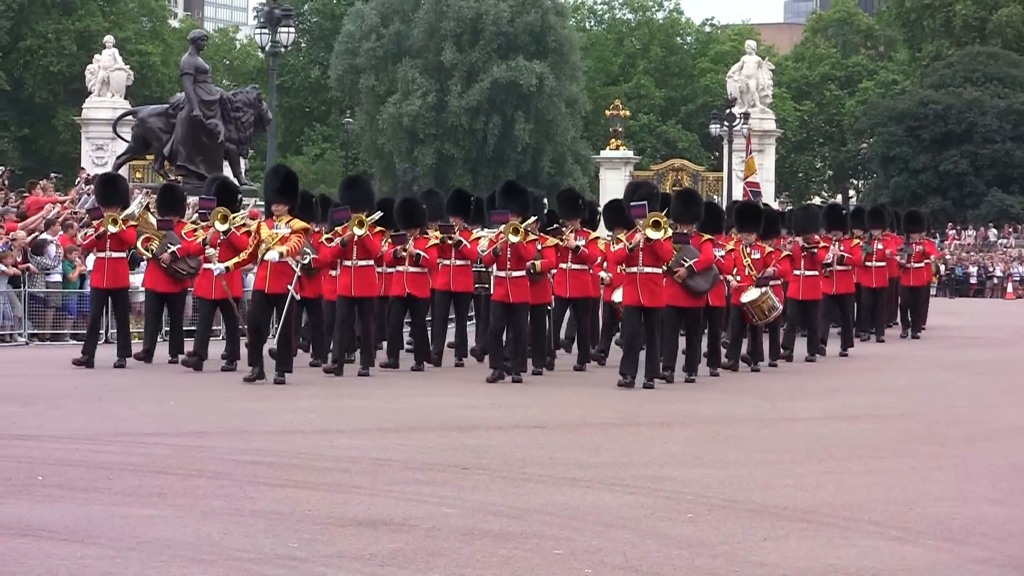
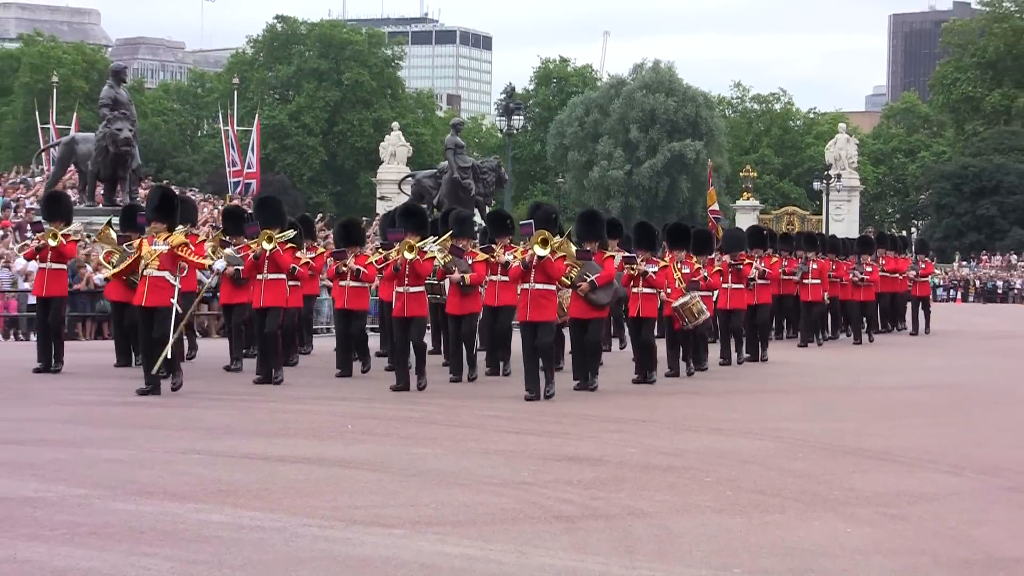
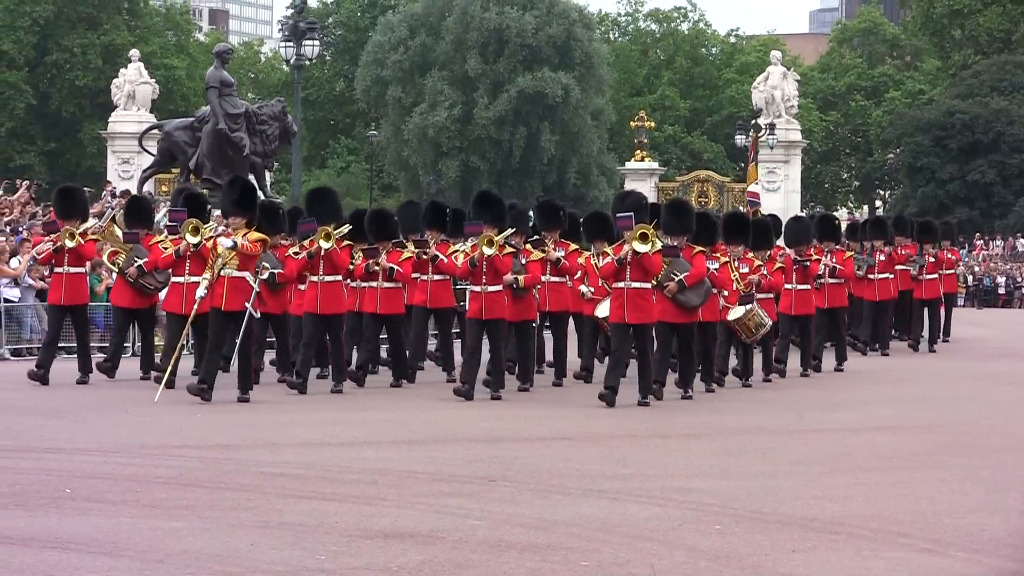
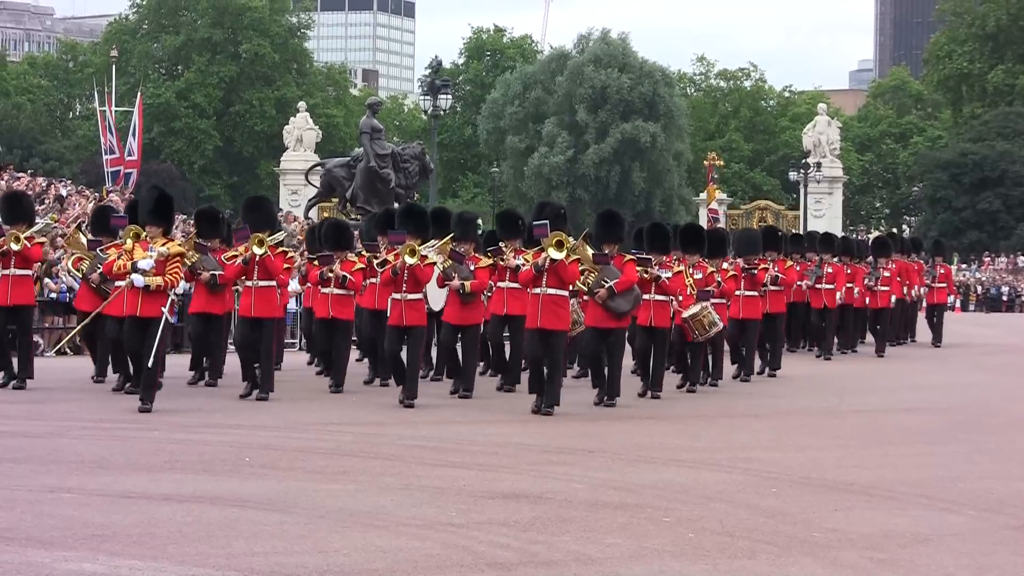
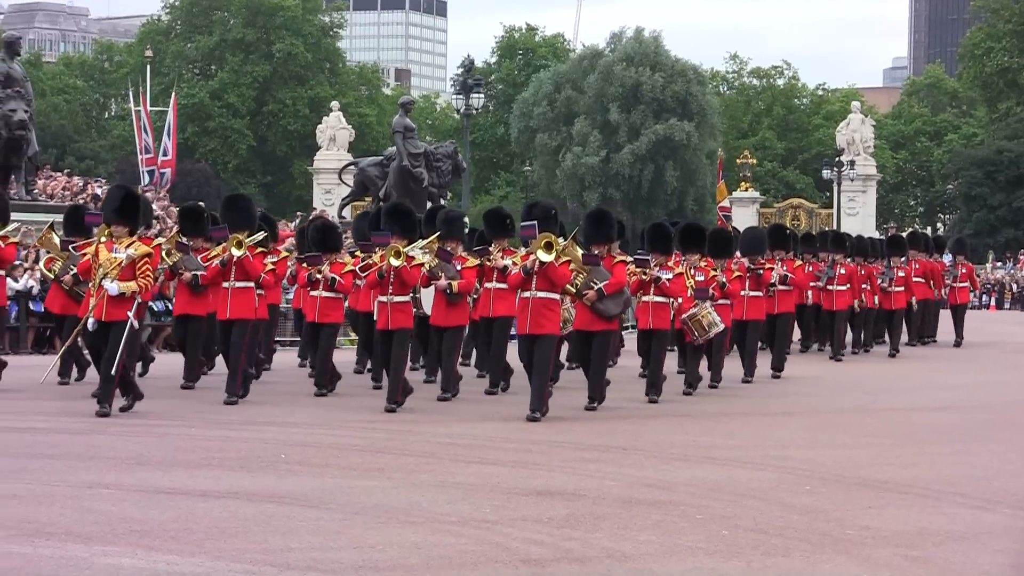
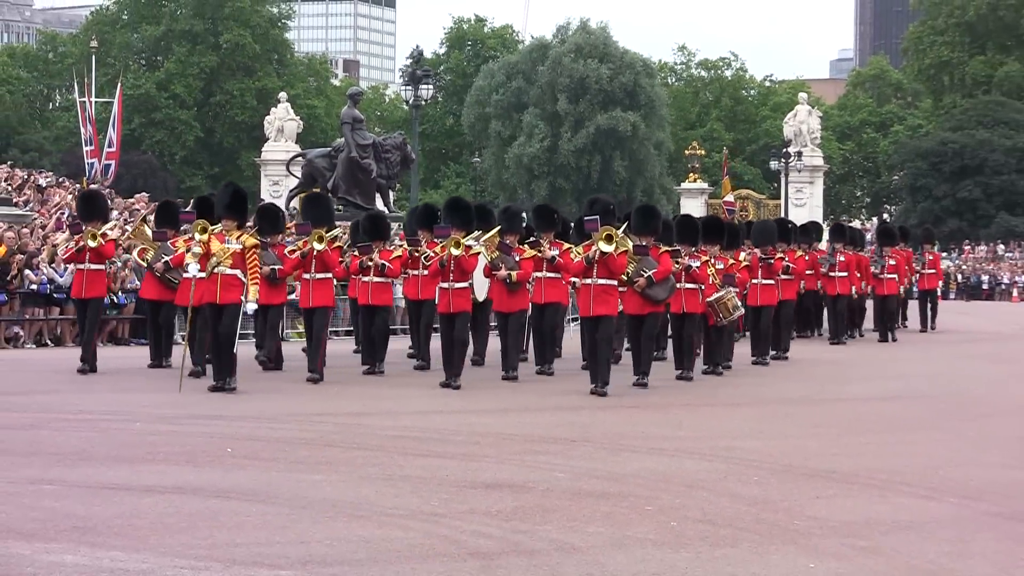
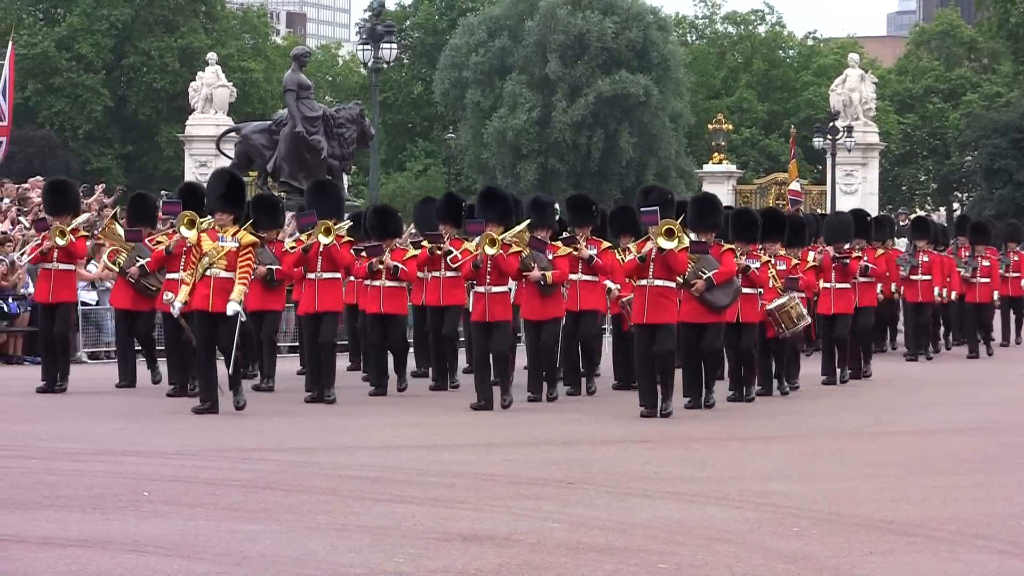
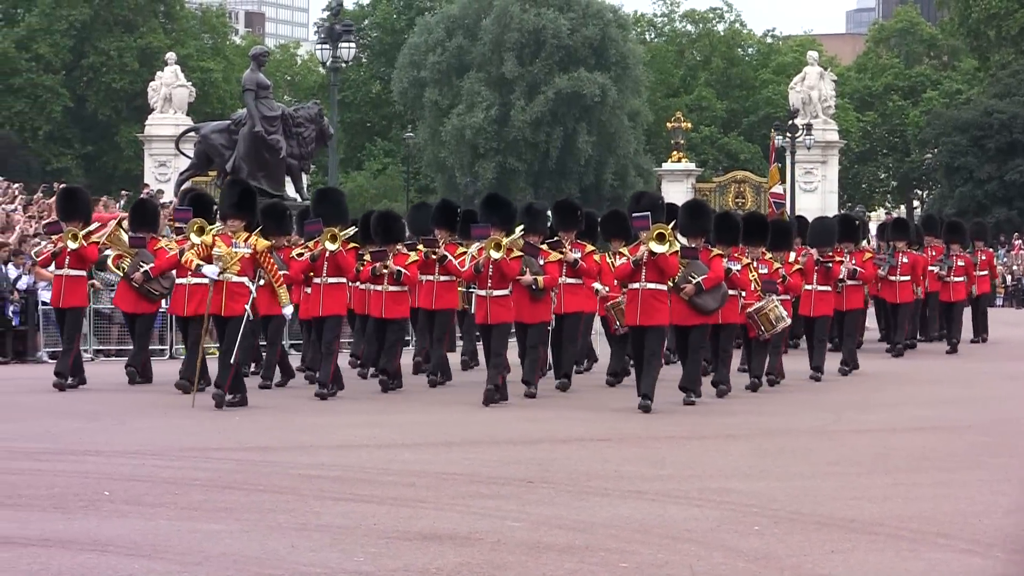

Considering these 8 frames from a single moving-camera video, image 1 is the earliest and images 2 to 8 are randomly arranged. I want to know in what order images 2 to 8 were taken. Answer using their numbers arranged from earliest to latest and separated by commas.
3, 8, 7, 6, 4, 5, 2
